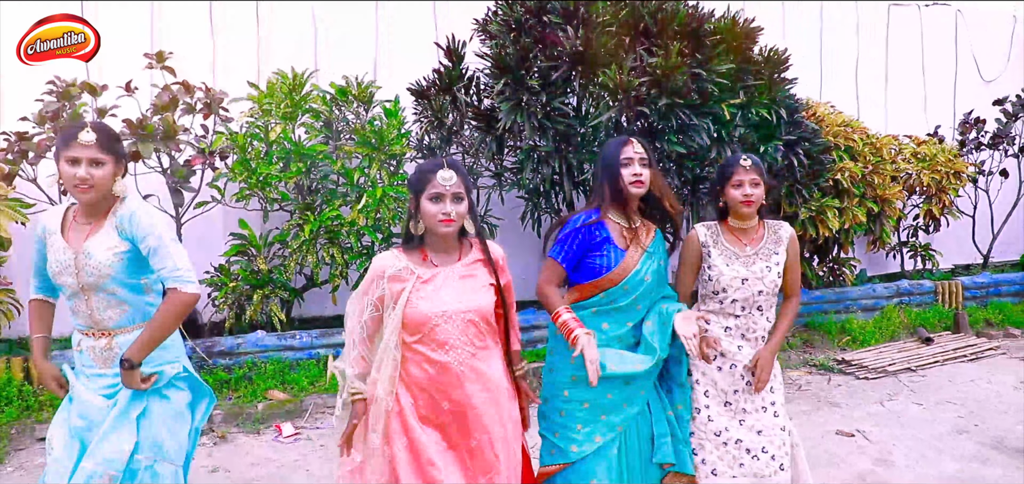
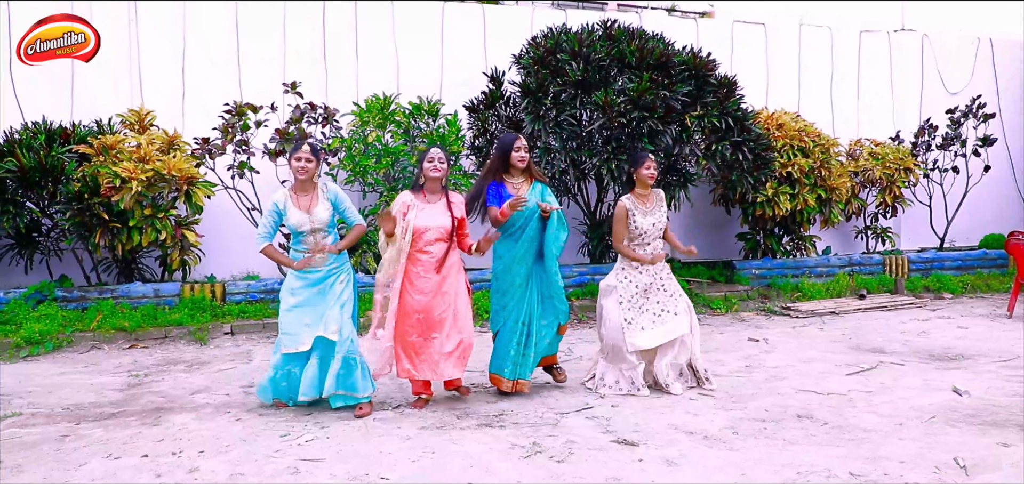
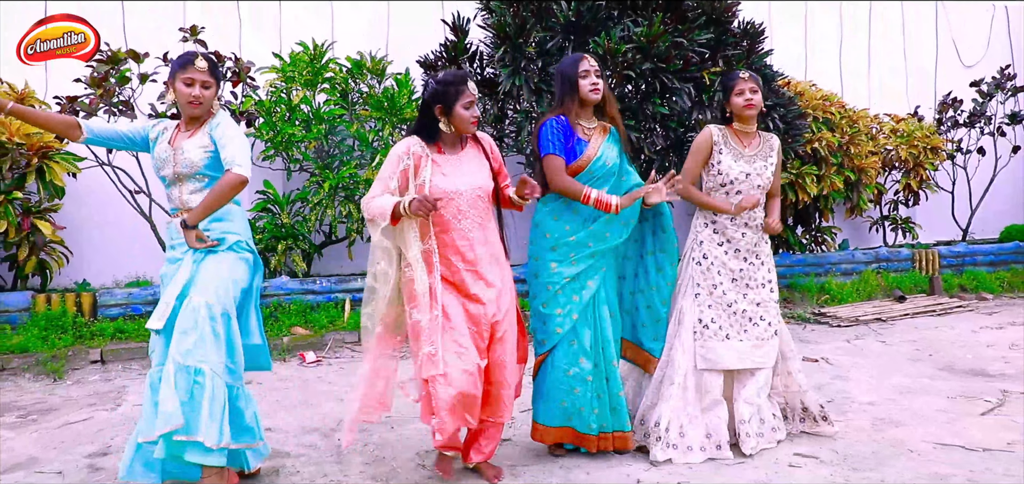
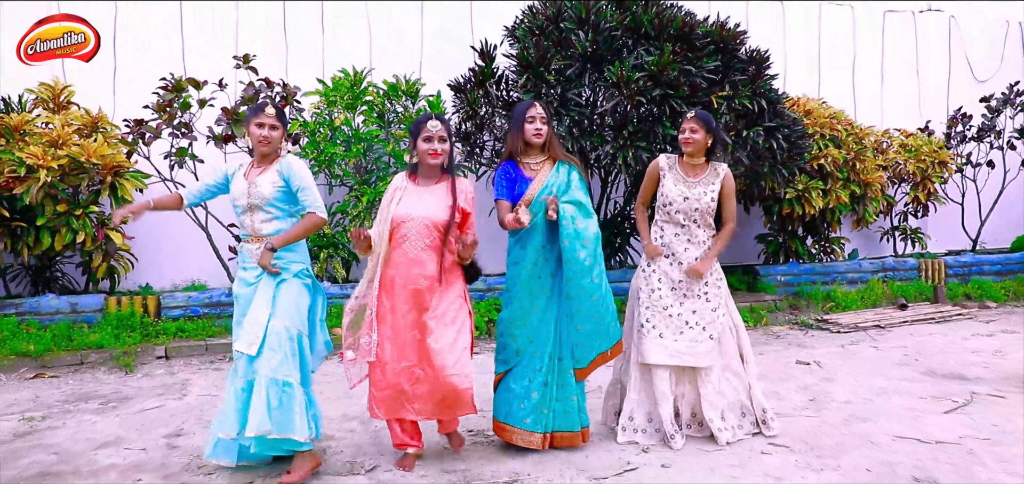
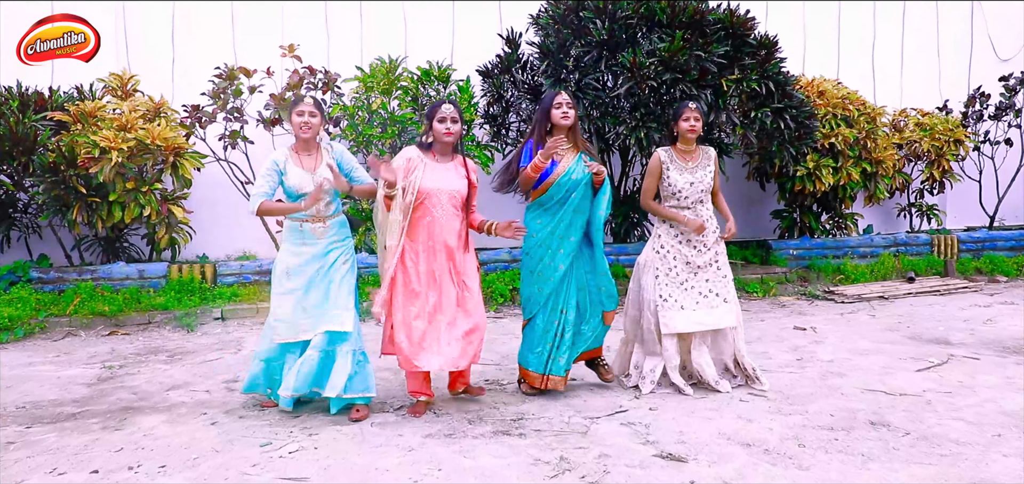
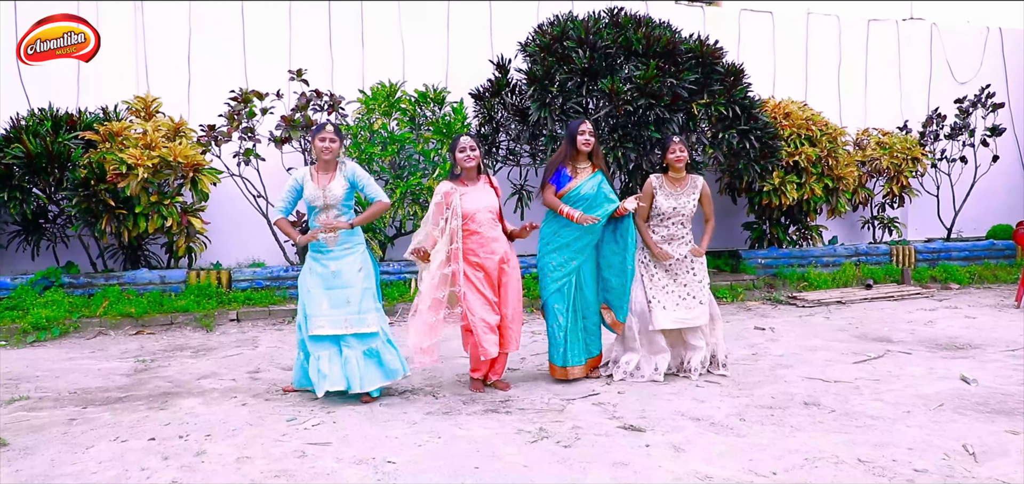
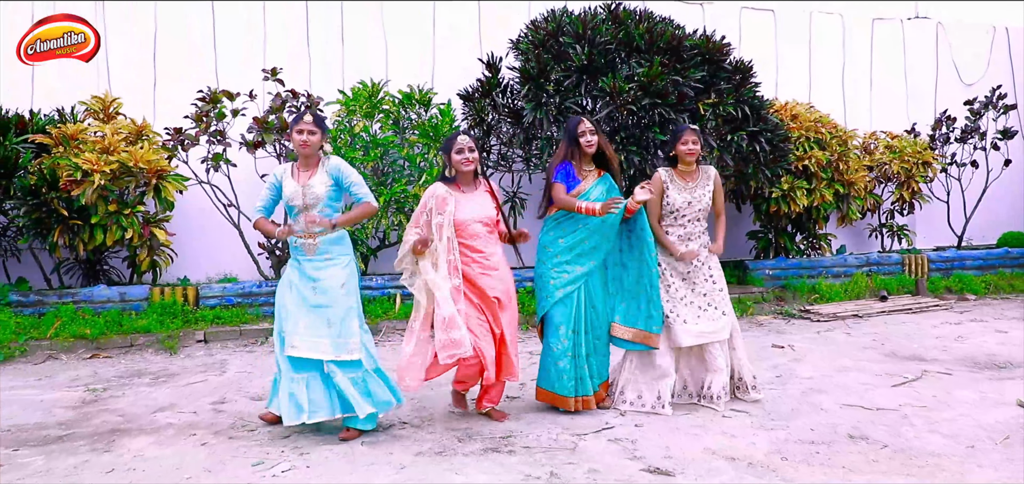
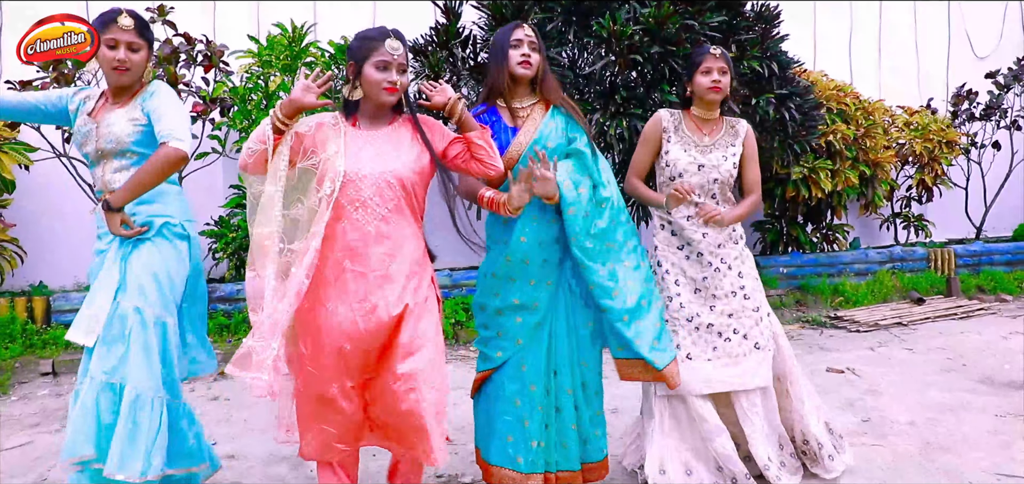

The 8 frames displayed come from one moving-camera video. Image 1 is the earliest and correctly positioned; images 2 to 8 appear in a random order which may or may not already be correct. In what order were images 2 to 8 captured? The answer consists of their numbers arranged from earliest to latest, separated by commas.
8, 3, 4, 7, 2, 6, 5
